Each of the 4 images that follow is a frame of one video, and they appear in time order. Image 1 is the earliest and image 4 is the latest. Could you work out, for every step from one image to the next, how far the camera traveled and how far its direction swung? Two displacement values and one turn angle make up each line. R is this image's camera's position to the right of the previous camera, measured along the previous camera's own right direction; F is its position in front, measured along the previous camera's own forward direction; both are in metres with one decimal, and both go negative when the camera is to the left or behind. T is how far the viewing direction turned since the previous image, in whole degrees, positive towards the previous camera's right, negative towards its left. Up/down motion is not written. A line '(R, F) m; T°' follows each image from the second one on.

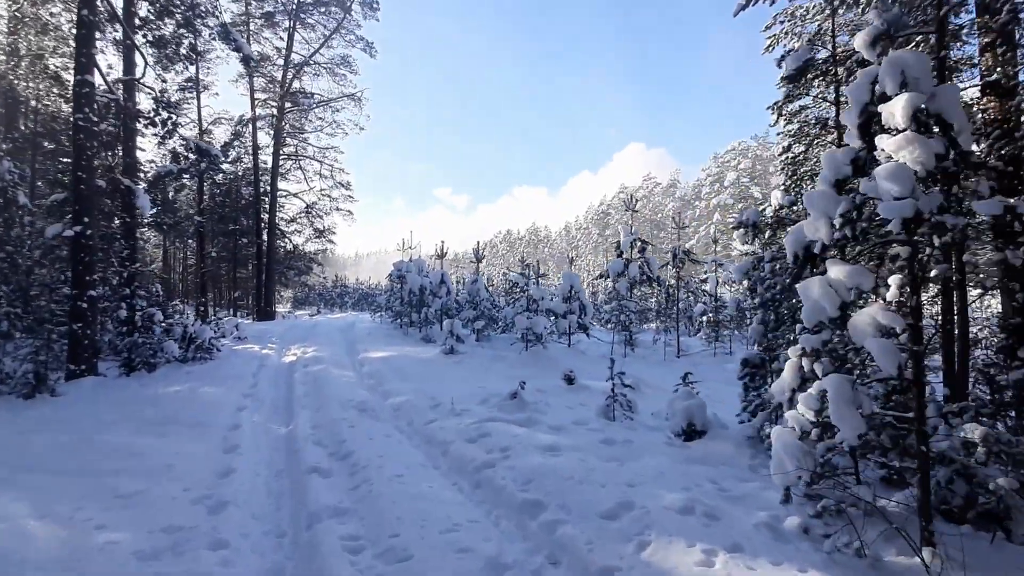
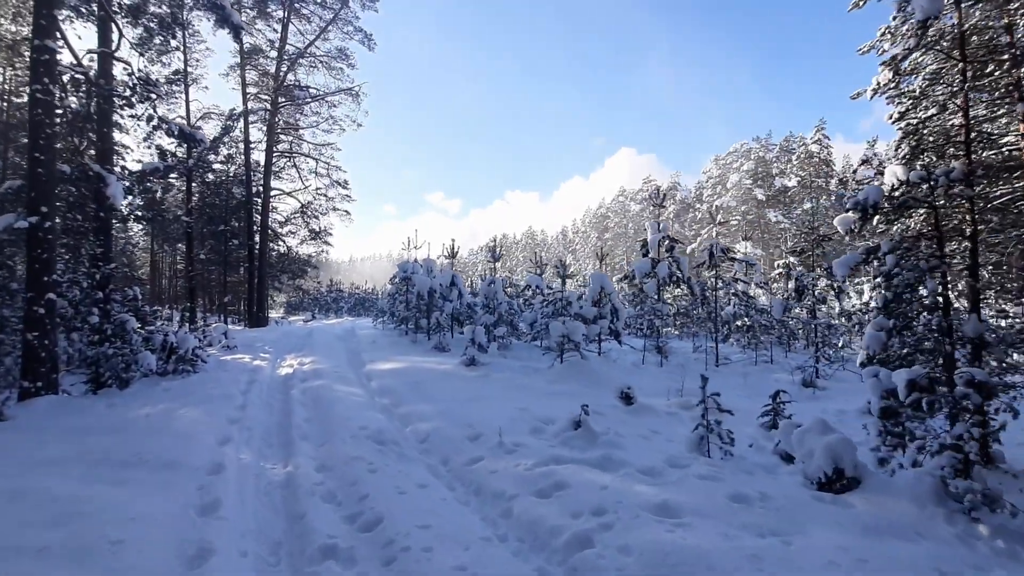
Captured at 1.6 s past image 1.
(-0.7, +1.5) m; +1°
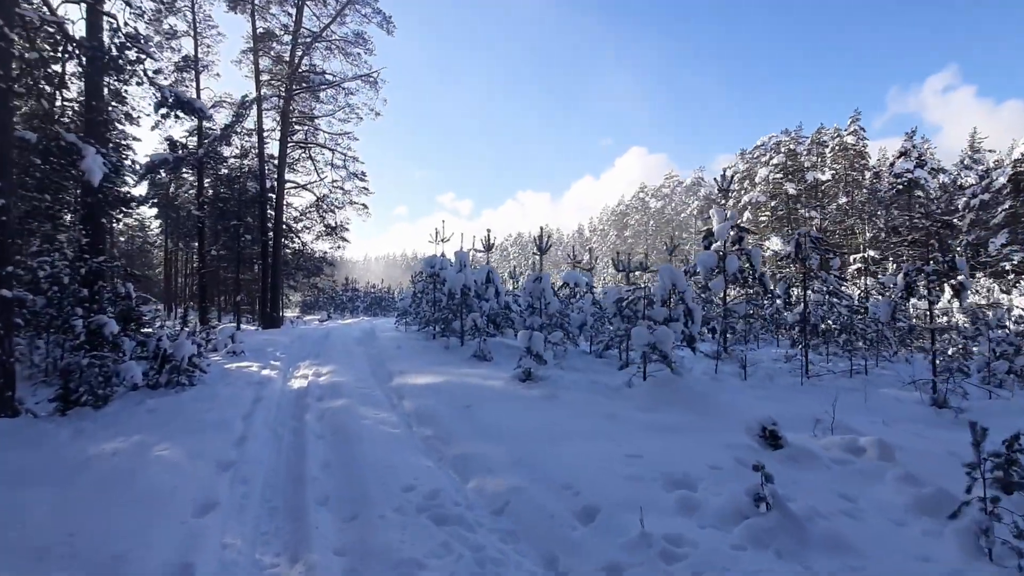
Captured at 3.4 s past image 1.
(-0.9, +2.1) m; -1°
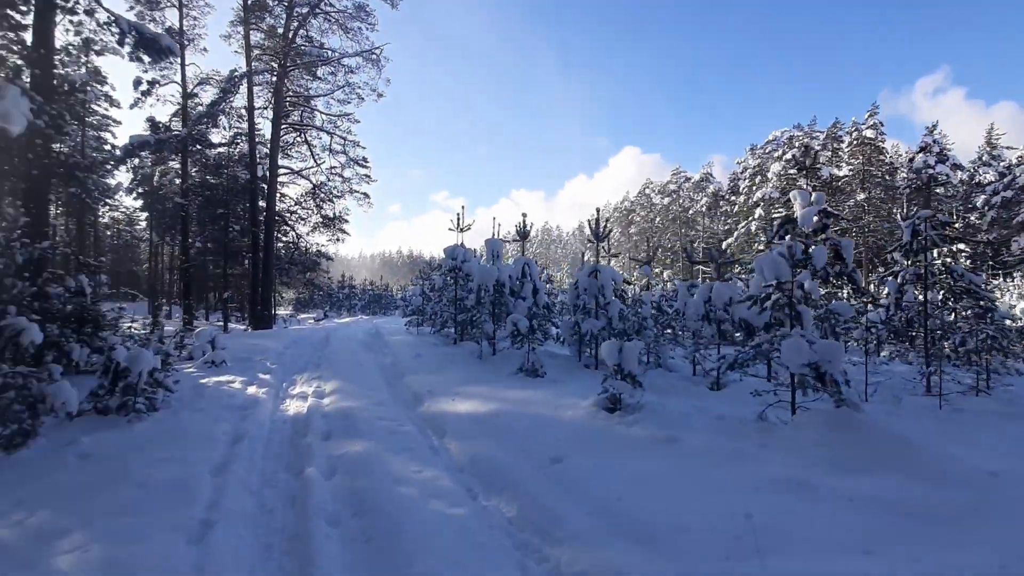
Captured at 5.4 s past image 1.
(-1.1, +2.4) m; +1°
